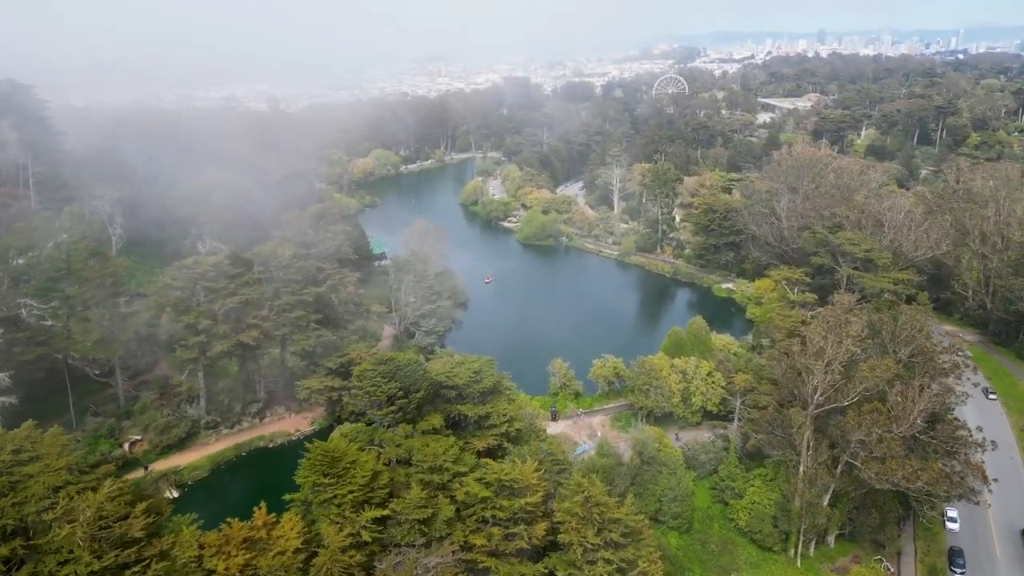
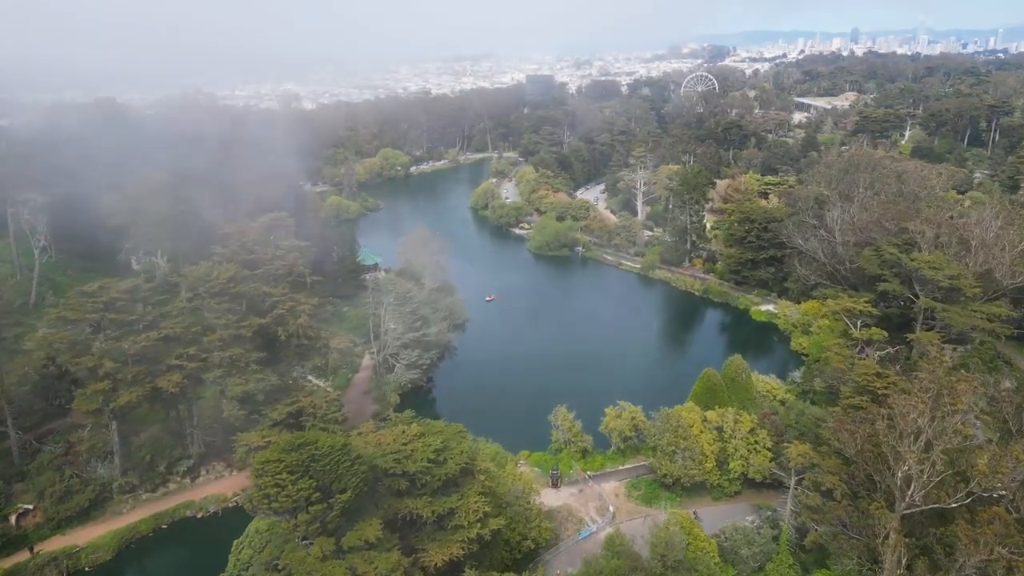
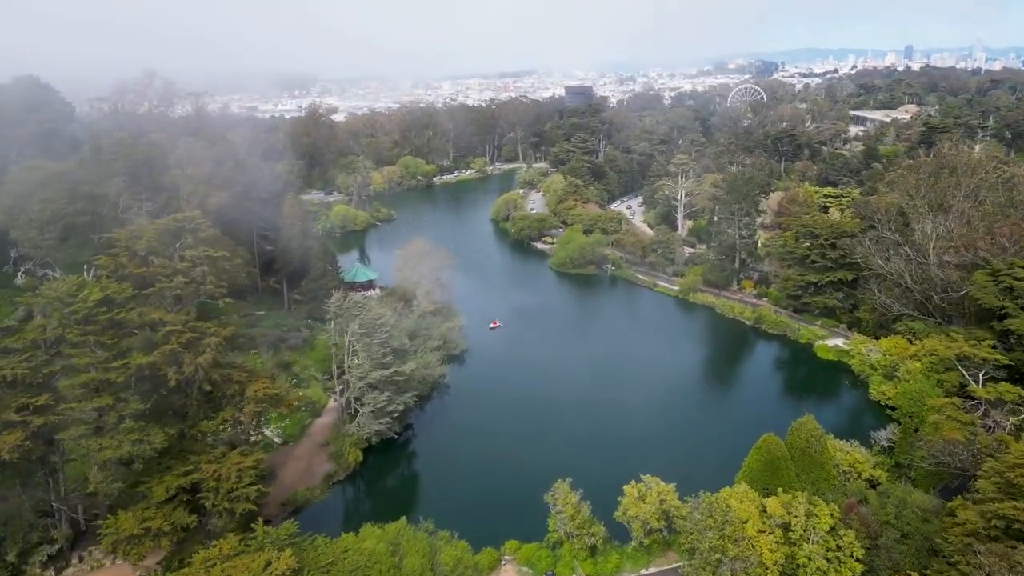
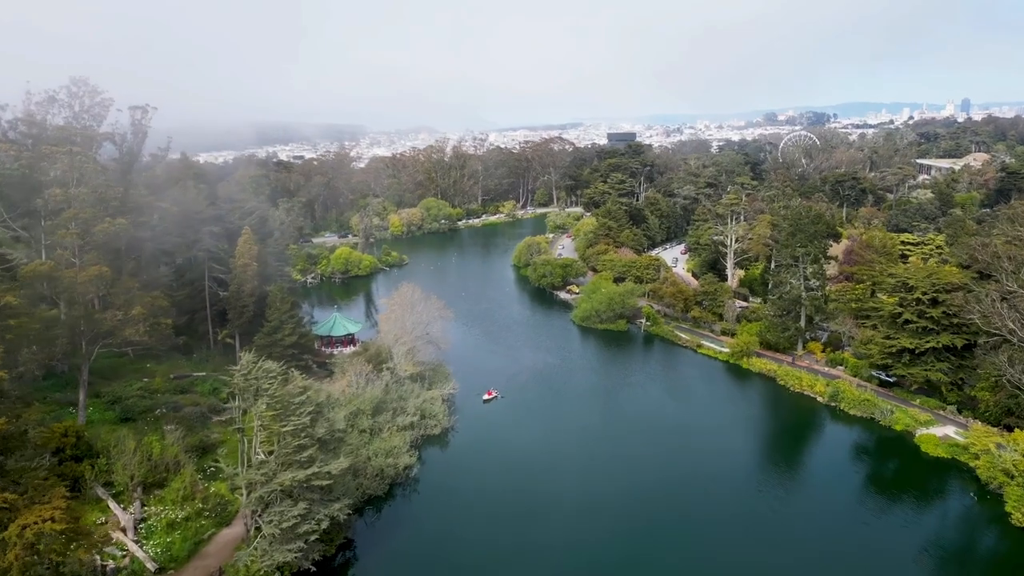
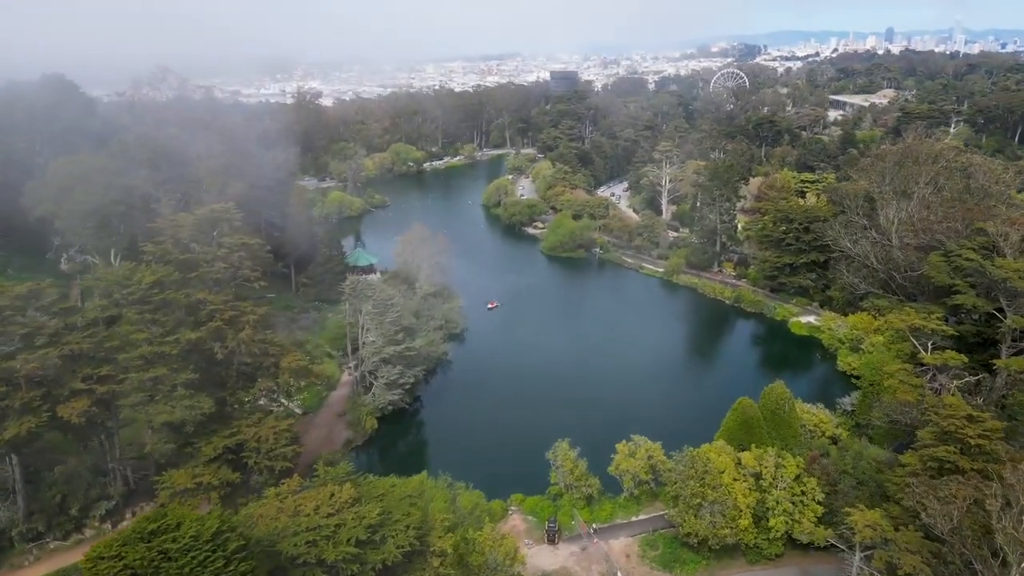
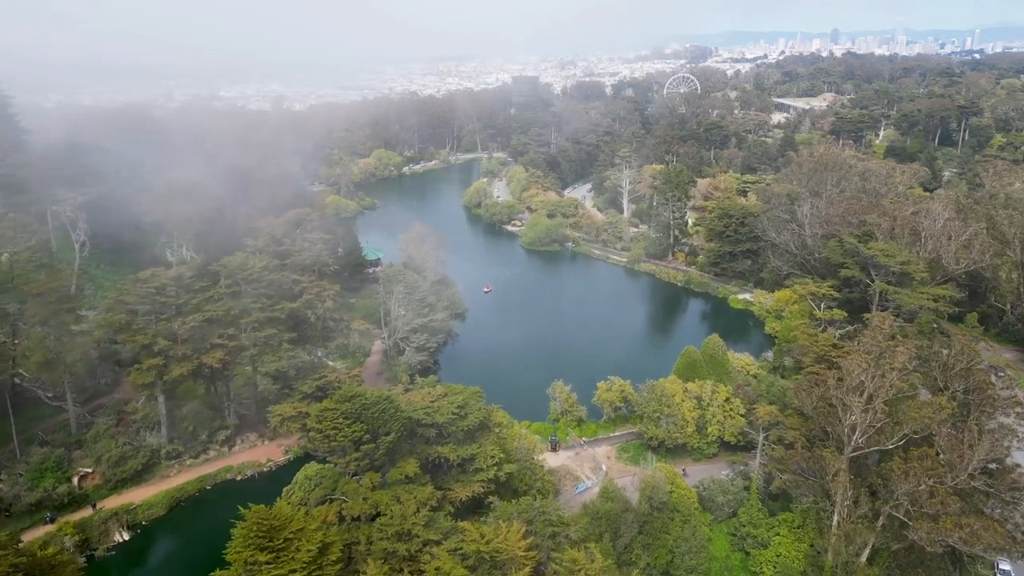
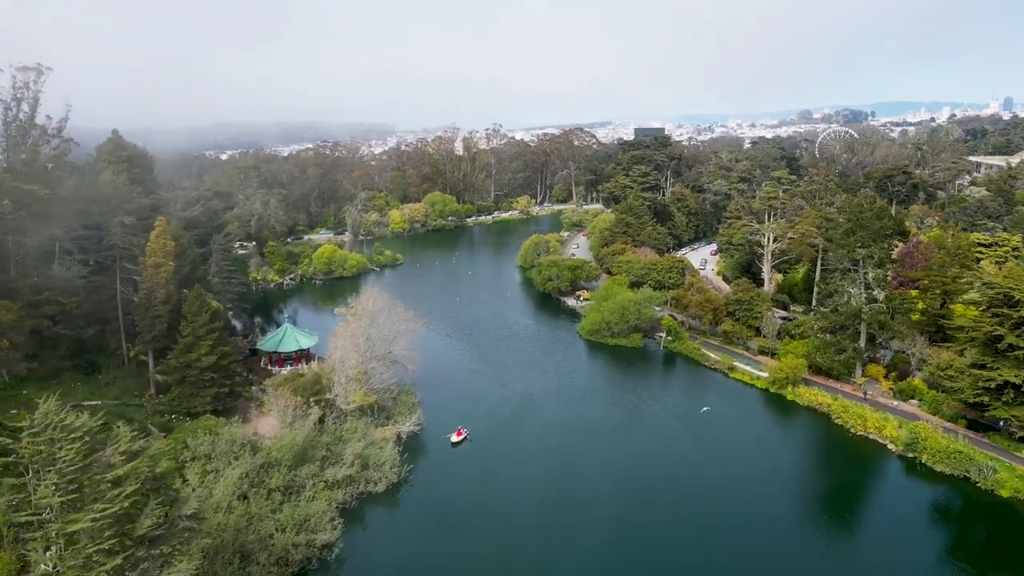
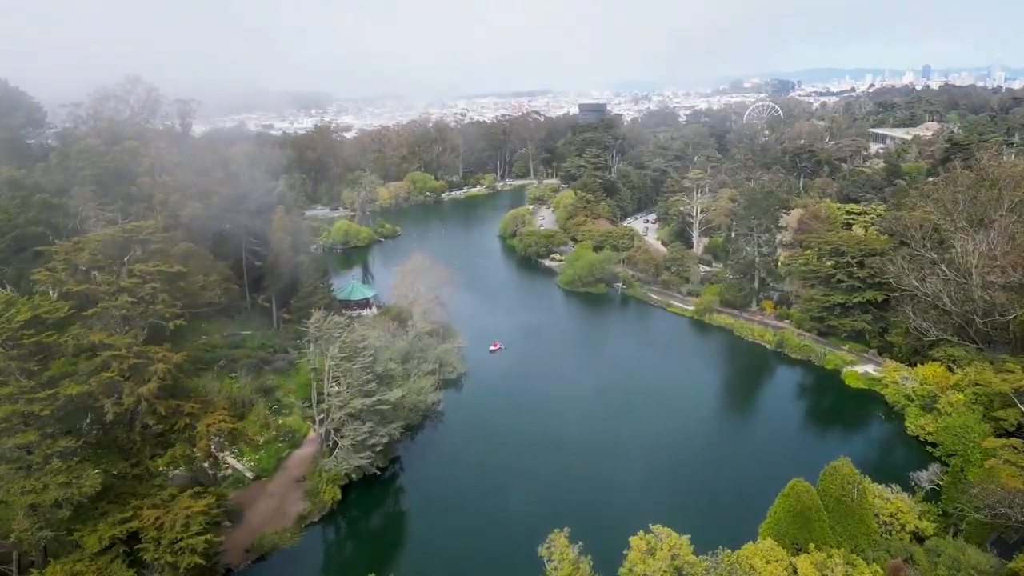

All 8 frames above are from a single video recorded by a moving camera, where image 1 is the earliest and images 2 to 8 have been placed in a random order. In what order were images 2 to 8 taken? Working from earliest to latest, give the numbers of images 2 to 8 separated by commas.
6, 2, 5, 3, 8, 4, 7
